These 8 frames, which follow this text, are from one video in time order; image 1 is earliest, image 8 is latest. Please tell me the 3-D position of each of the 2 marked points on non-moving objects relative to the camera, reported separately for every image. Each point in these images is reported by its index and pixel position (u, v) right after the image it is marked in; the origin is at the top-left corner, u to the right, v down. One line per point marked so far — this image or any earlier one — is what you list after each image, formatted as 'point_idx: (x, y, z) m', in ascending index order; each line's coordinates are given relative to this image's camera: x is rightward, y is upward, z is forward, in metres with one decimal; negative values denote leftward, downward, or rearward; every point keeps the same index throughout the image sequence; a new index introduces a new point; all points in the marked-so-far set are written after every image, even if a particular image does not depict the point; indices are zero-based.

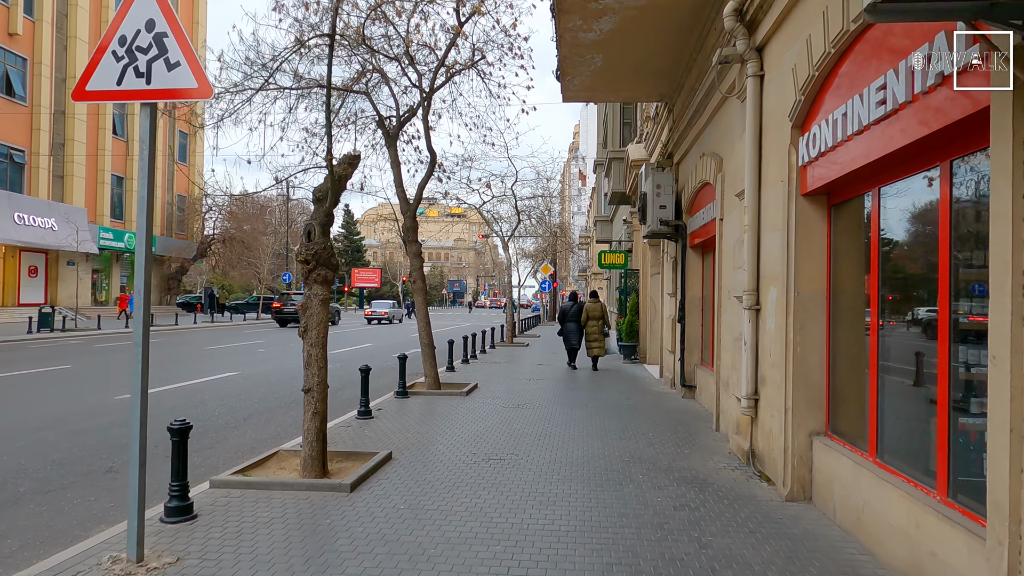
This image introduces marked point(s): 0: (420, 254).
0: (-1.6, +0.6, +11.3) m
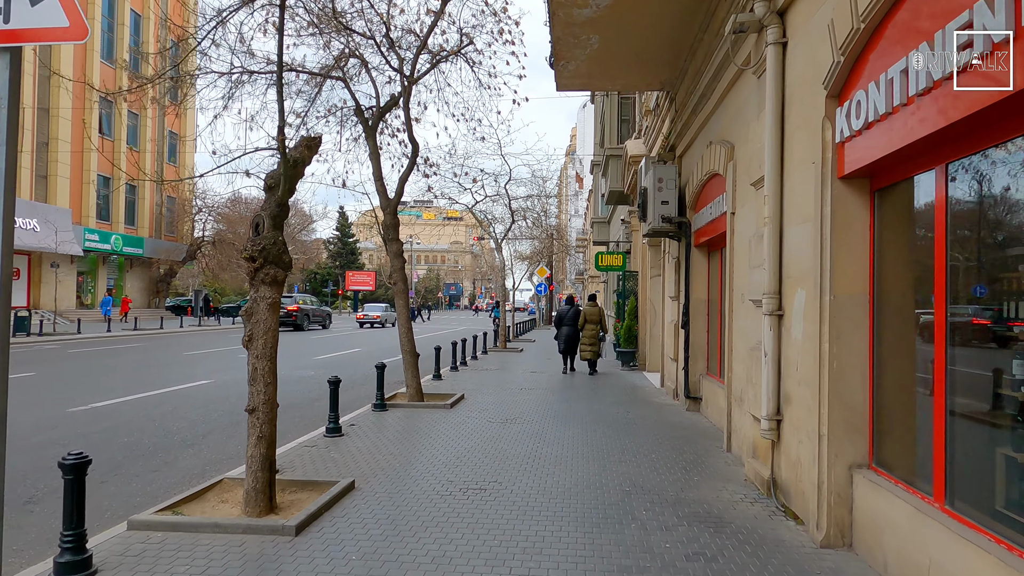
0: (-1.7, +0.5, +10.4) m
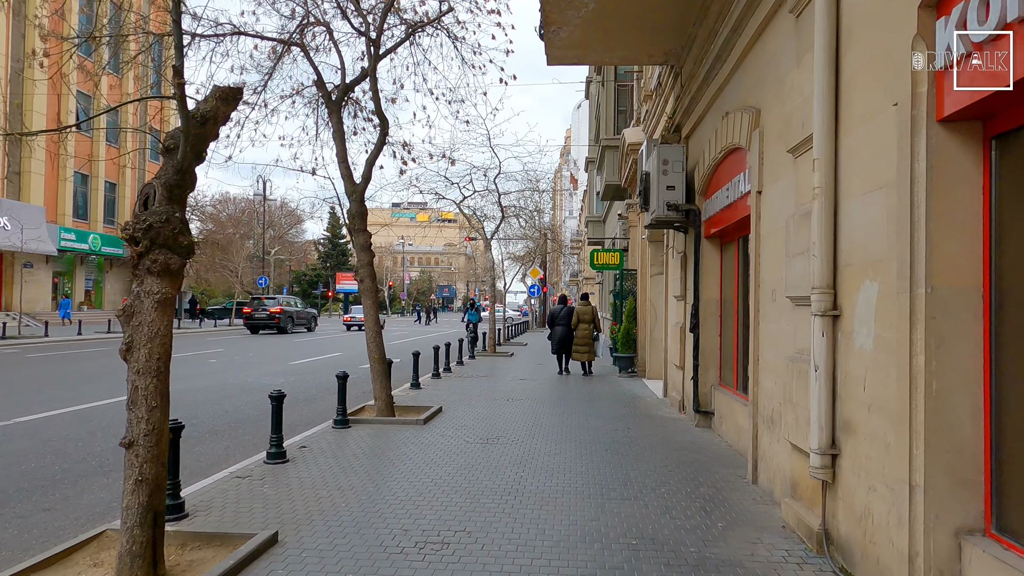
0: (-1.9, +0.6, +9.1) m
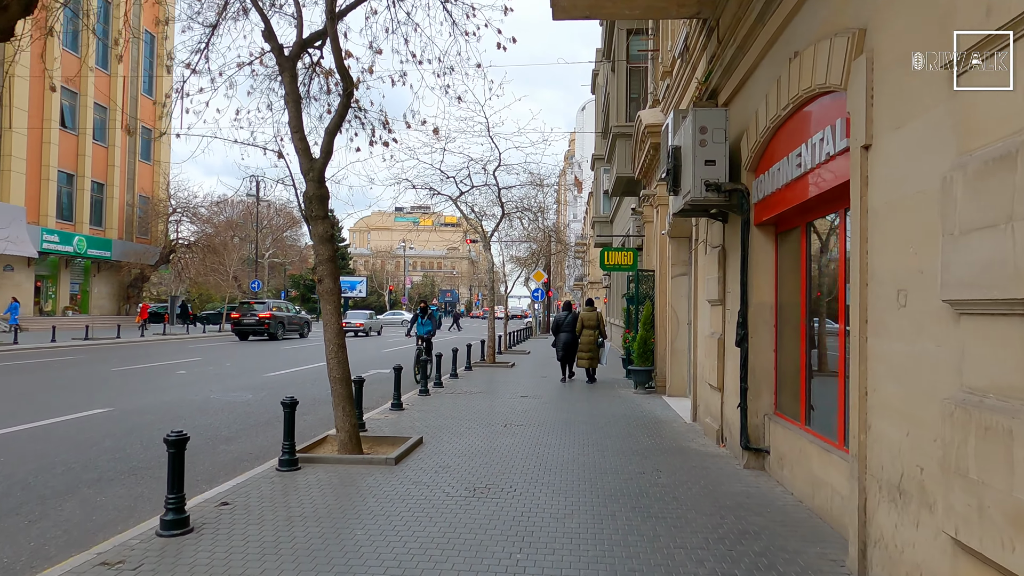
0: (-2.0, +0.6, +7.3) m
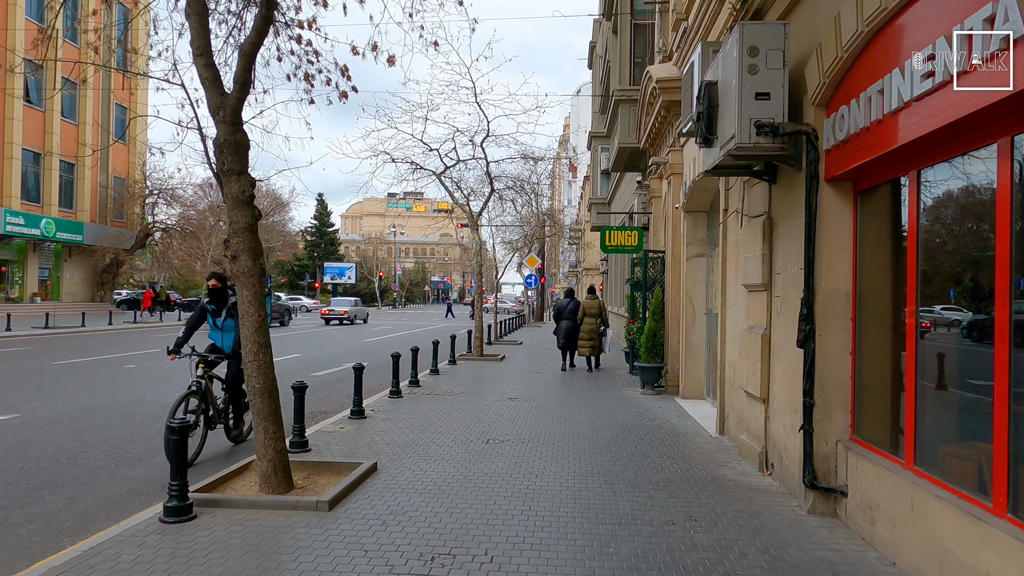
0: (-2.1, +0.7, +5.5) m
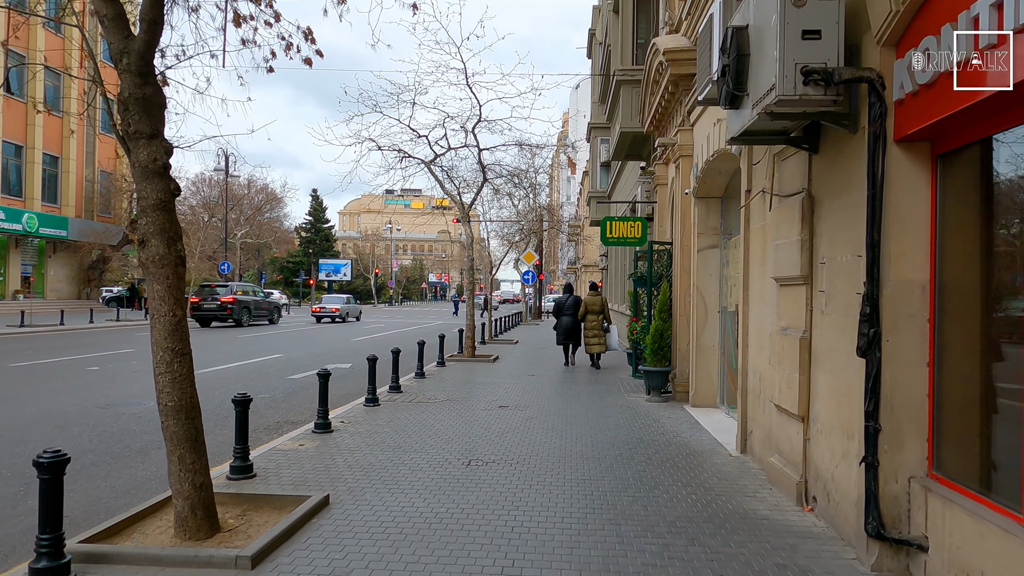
0: (-2.3, +0.8, +4.4) m
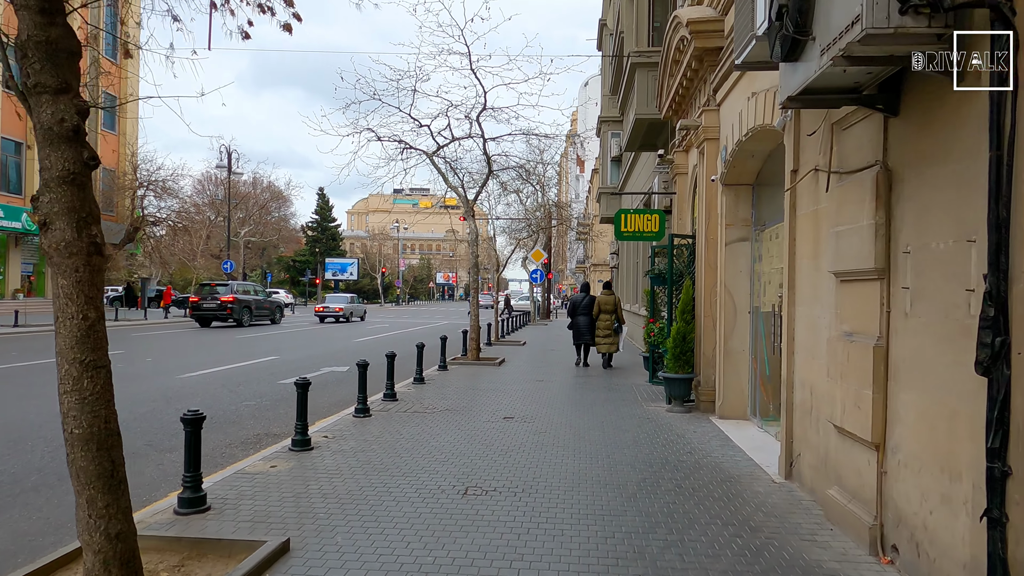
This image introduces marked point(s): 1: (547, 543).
0: (-2.2, +0.8, +3.4) m
1: (+0.2, -1.6, +4.2) m
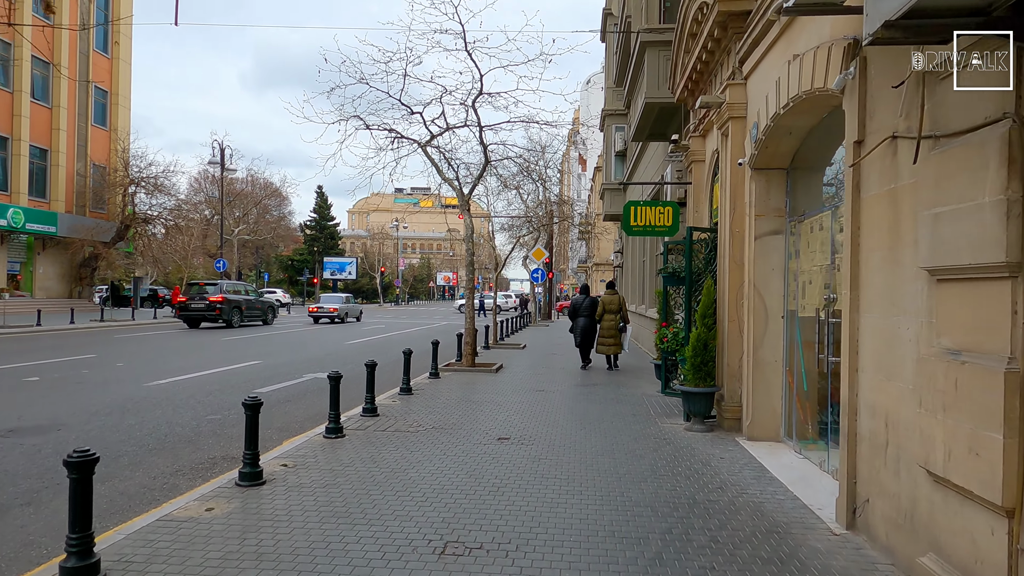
0: (-2.3, +0.8, +2.3) m
1: (+0.2, -1.6, +3.0) m
